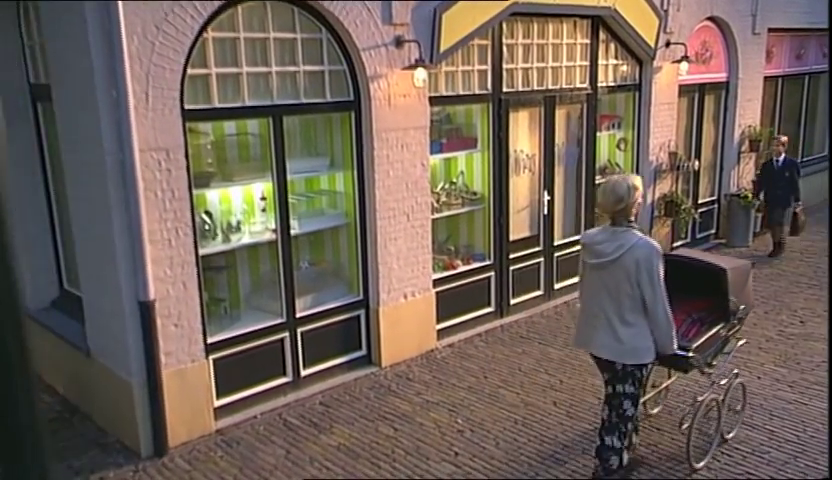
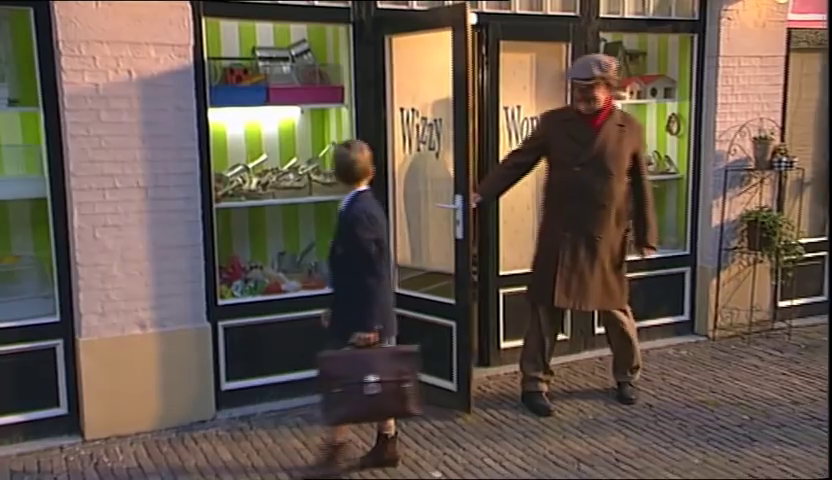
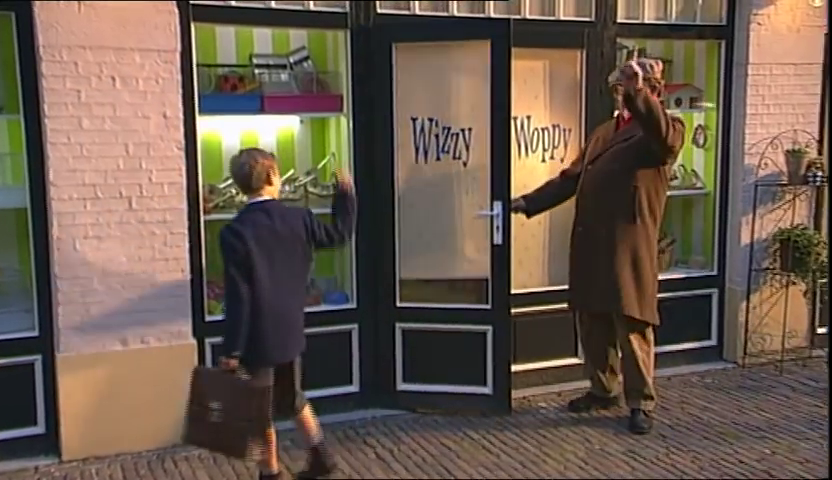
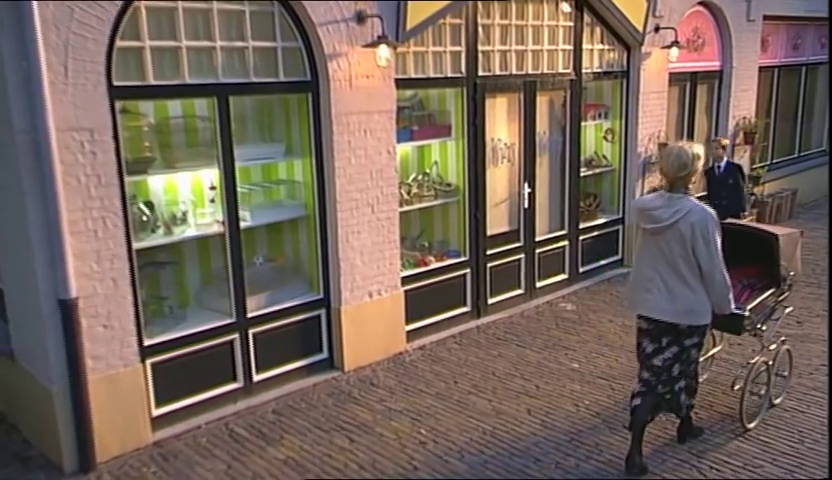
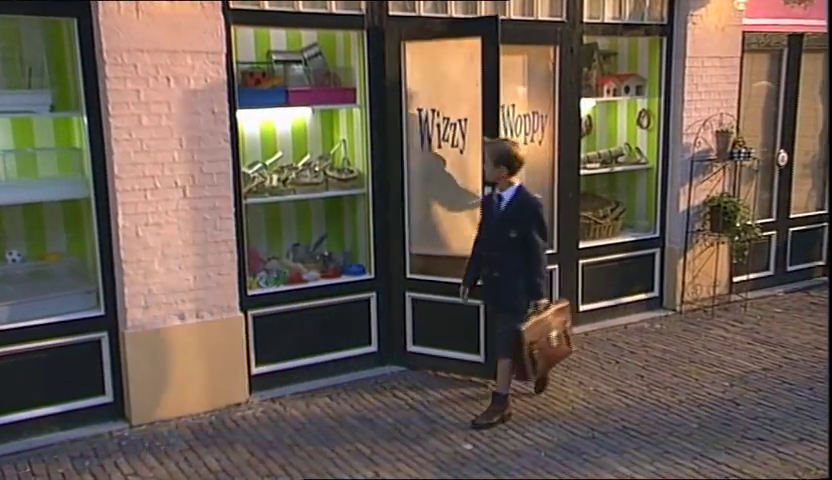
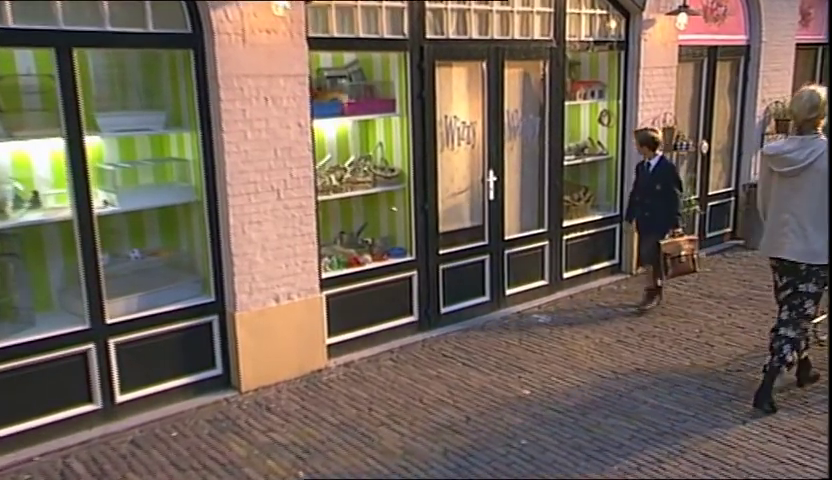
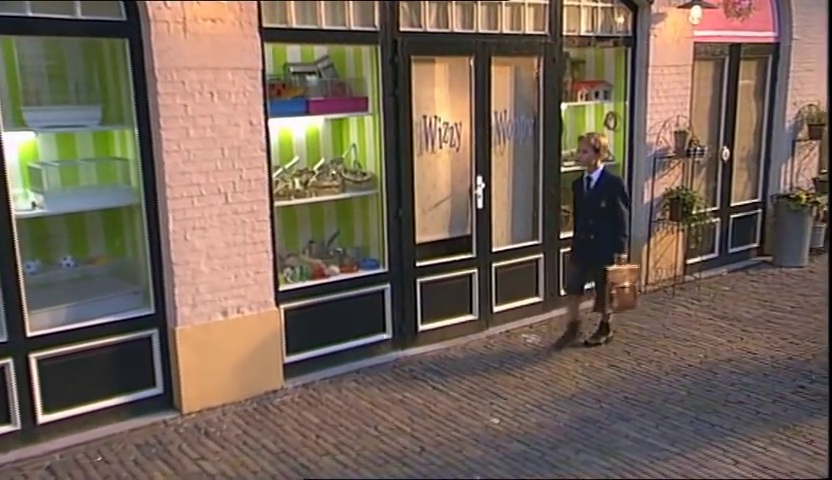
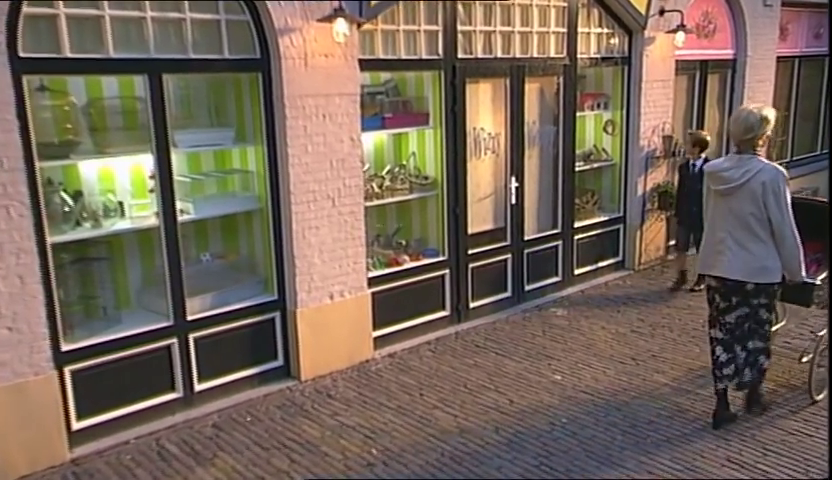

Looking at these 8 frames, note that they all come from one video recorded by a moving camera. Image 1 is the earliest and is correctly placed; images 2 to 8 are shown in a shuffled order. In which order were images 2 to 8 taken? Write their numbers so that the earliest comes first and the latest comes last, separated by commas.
4, 8, 6, 7, 5, 2, 3
